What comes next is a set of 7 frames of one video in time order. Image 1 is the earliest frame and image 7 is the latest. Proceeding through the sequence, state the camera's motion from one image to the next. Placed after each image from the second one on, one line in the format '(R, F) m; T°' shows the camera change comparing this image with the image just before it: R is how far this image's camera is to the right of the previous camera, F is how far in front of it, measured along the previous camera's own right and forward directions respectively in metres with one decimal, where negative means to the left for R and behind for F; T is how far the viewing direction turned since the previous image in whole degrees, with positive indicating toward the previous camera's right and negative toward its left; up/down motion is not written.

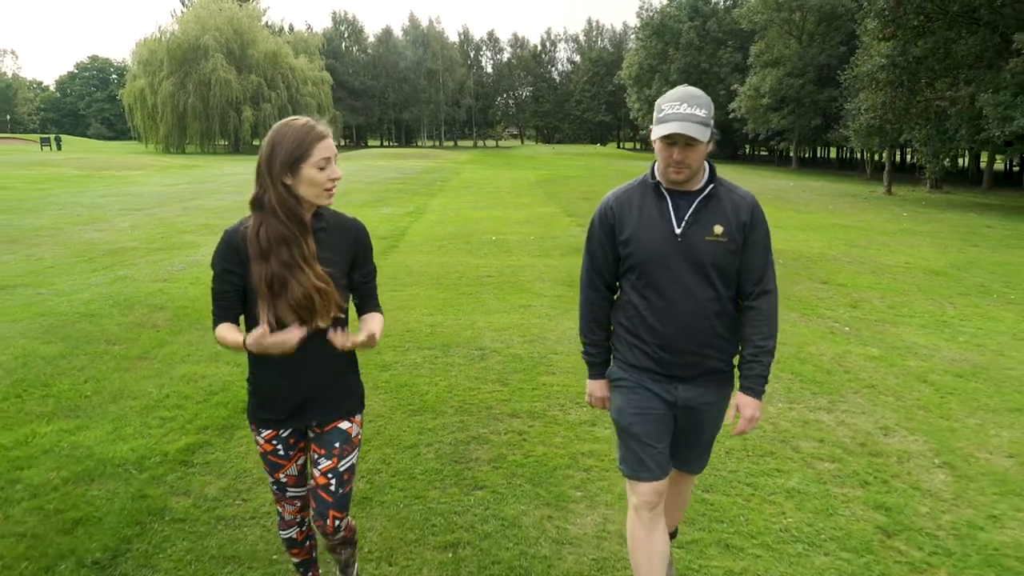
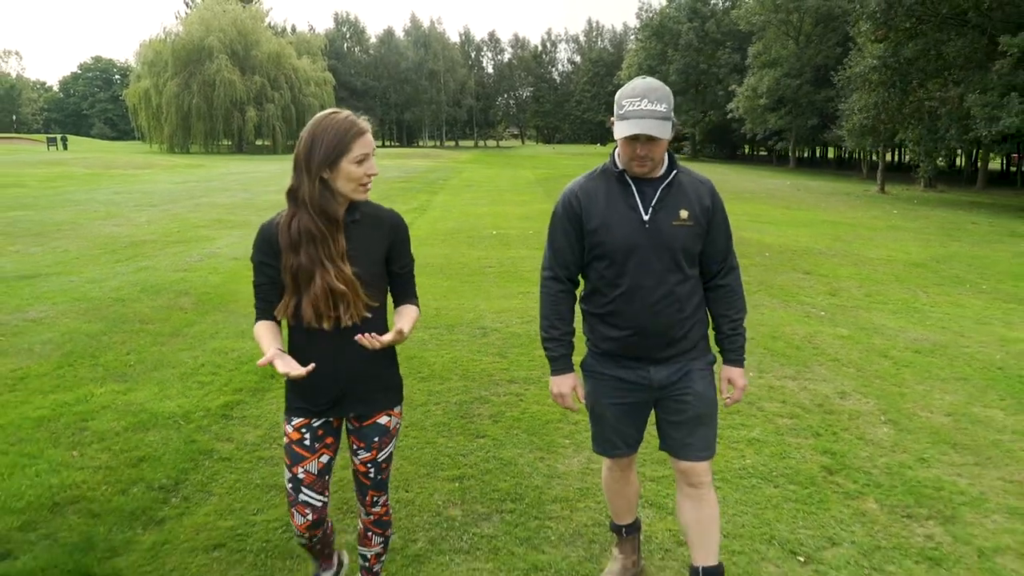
(0.0, -0.6) m; 0°
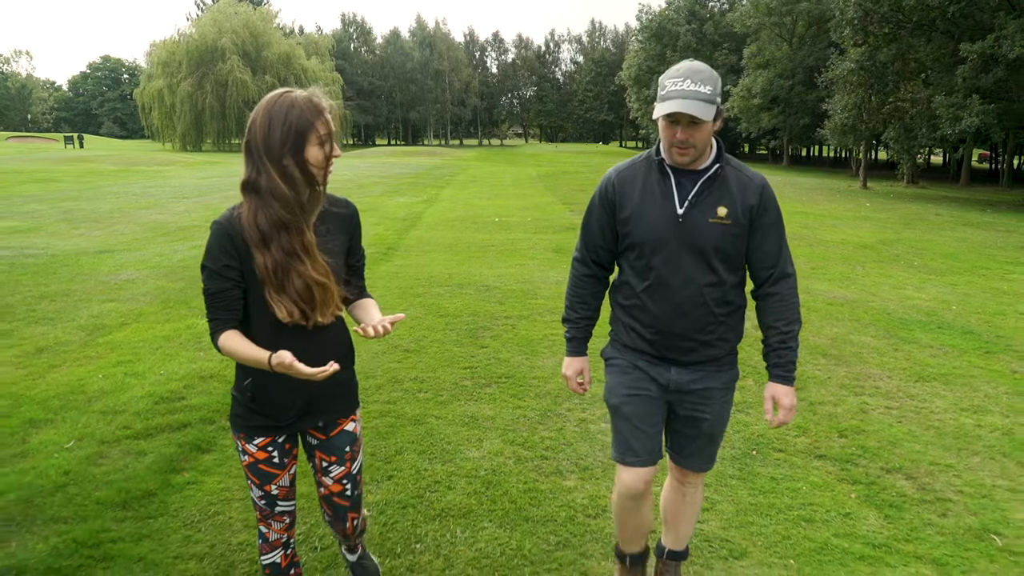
(+0.1, -1.7) m; 0°
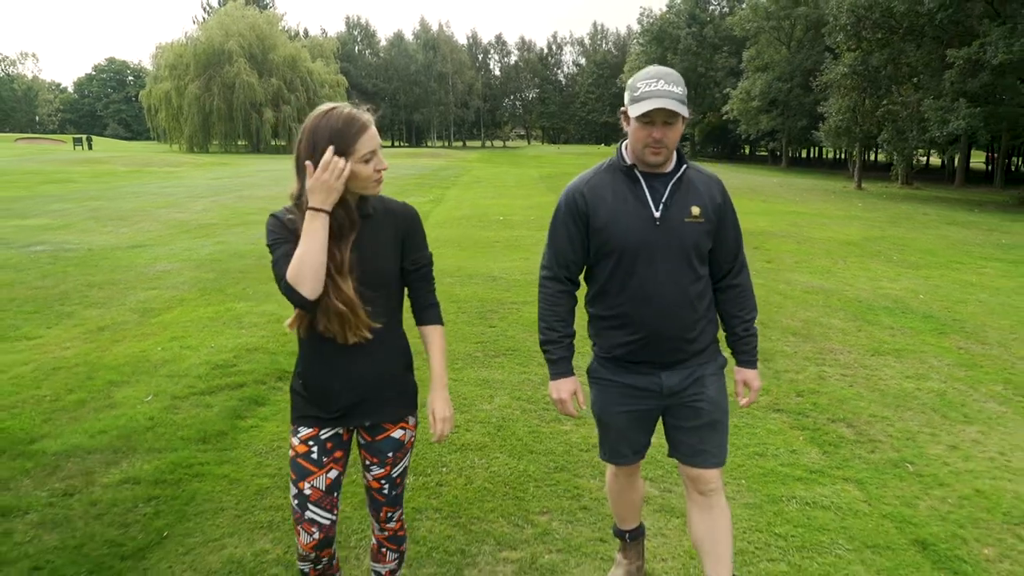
(0.0, -0.8) m; 0°
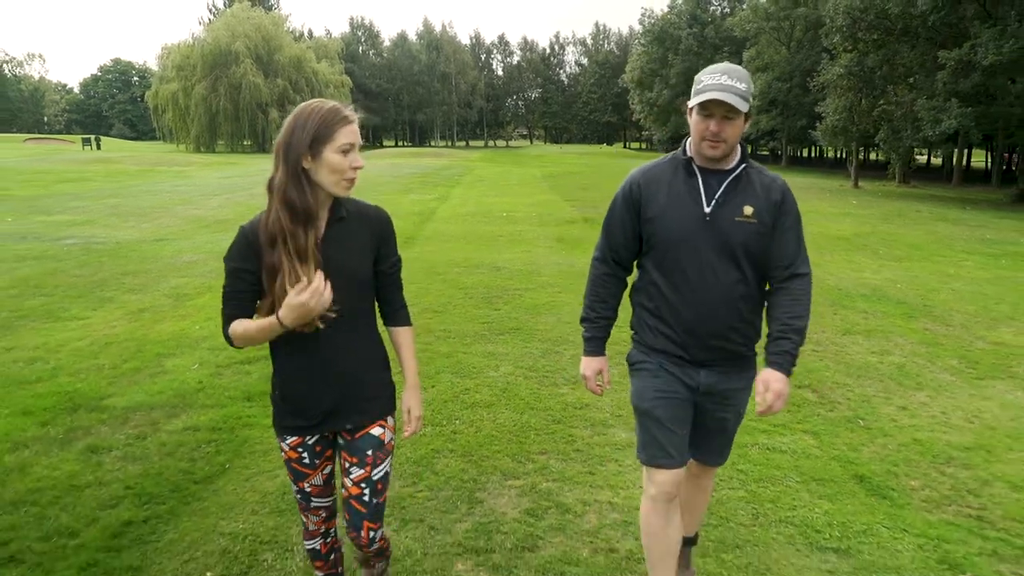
(0.0, -0.6) m; 0°
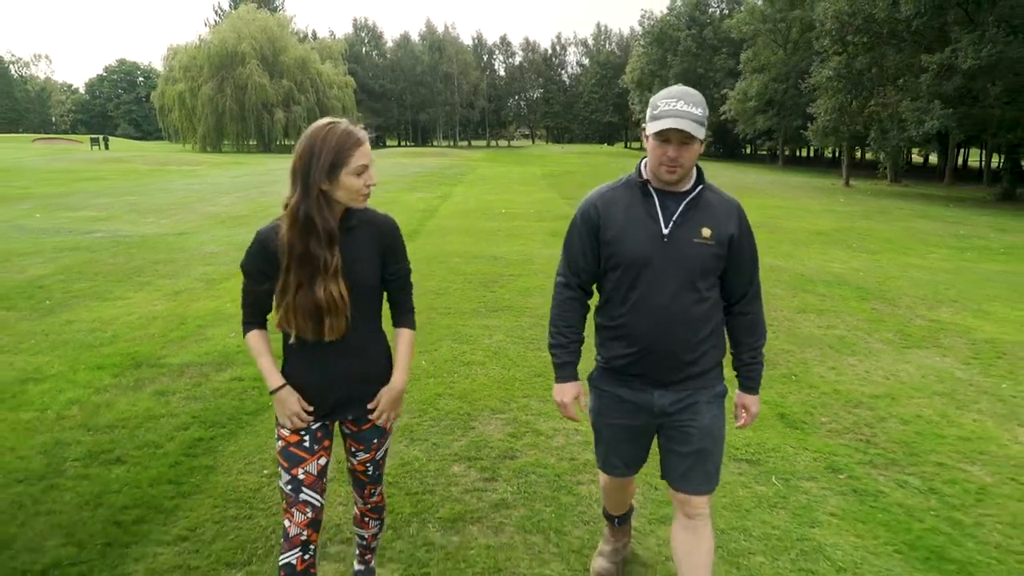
(+0.1, -0.9) m; 0°
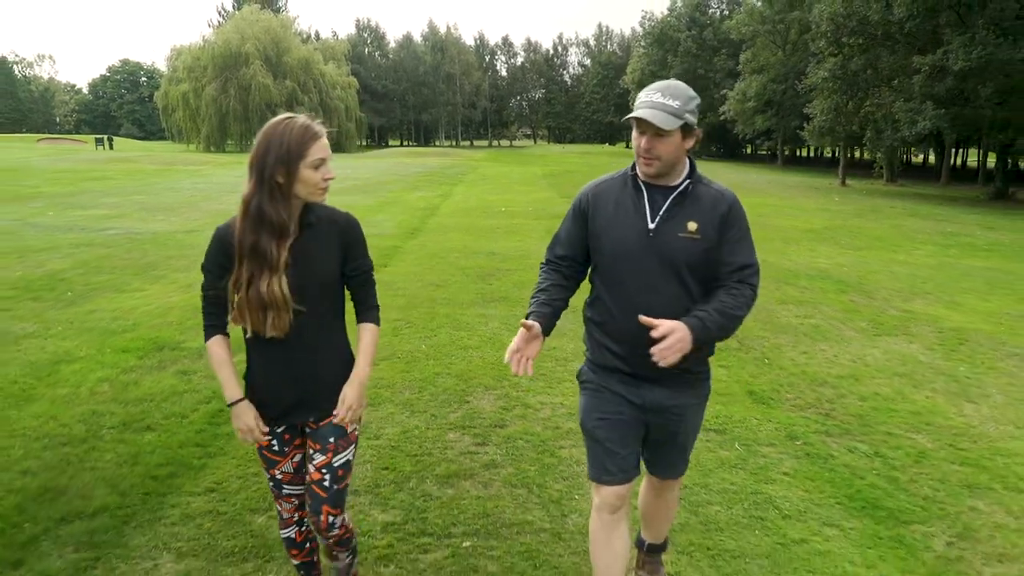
(+0.1, -0.4) m; 0°
